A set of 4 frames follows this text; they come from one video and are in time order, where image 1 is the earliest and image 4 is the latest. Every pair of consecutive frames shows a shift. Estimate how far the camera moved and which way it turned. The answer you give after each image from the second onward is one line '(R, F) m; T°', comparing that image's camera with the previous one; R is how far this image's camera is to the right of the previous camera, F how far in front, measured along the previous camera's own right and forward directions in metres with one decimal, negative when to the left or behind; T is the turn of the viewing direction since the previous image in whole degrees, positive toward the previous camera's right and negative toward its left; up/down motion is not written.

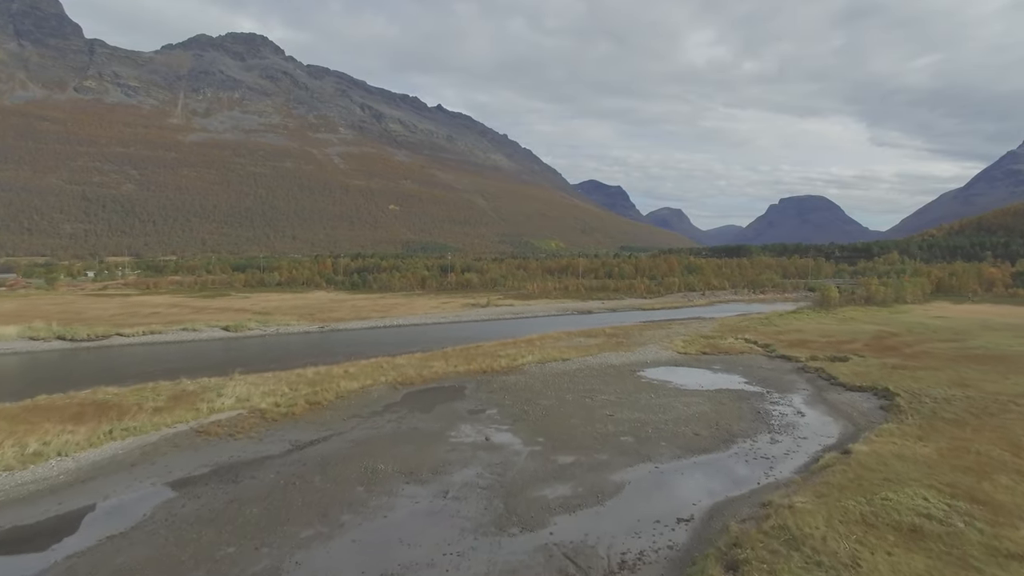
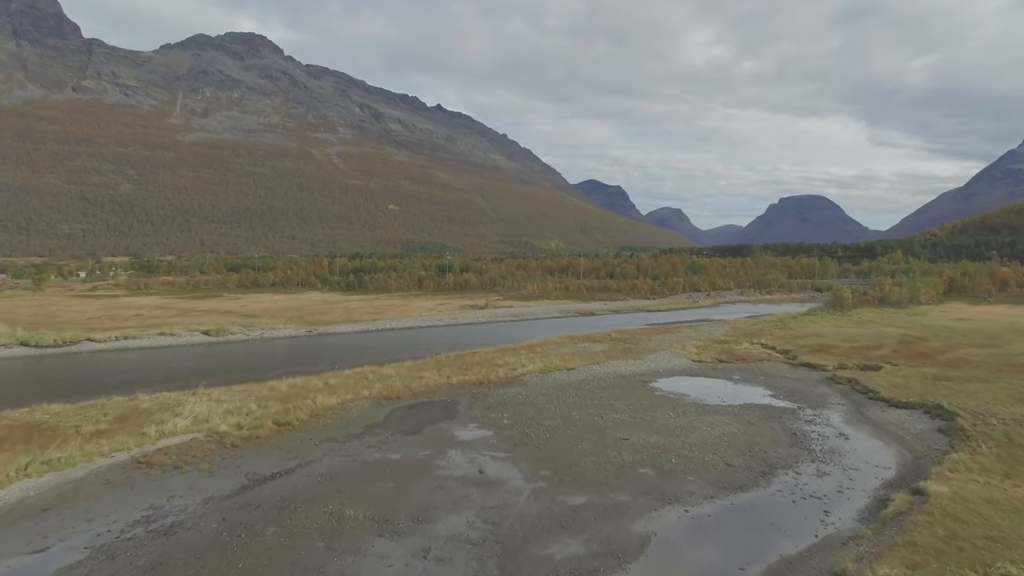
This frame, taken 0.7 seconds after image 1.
(0.0, +2.3) m; 0°
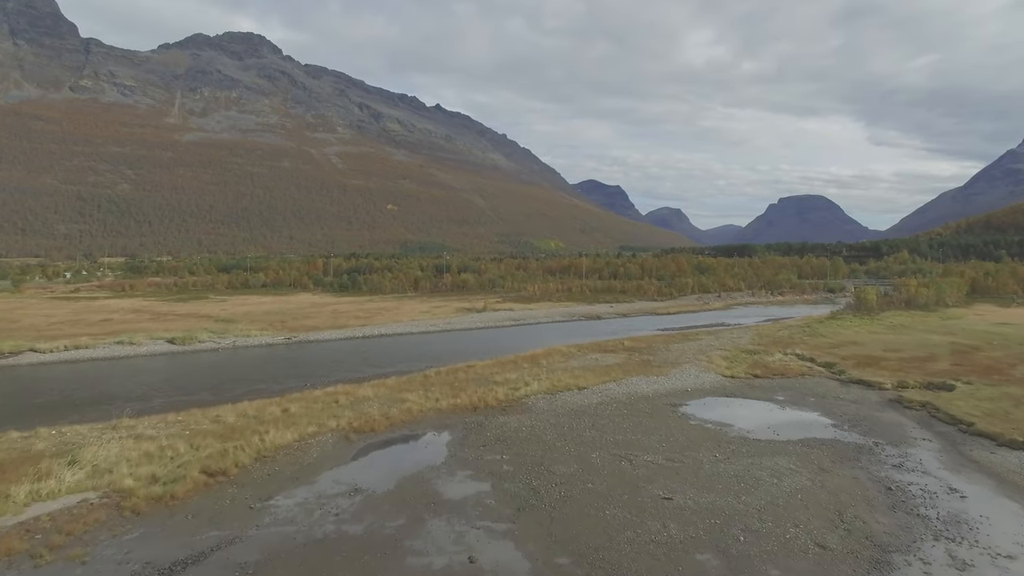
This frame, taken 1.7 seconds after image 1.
(-0.1, +3.8) m; 0°
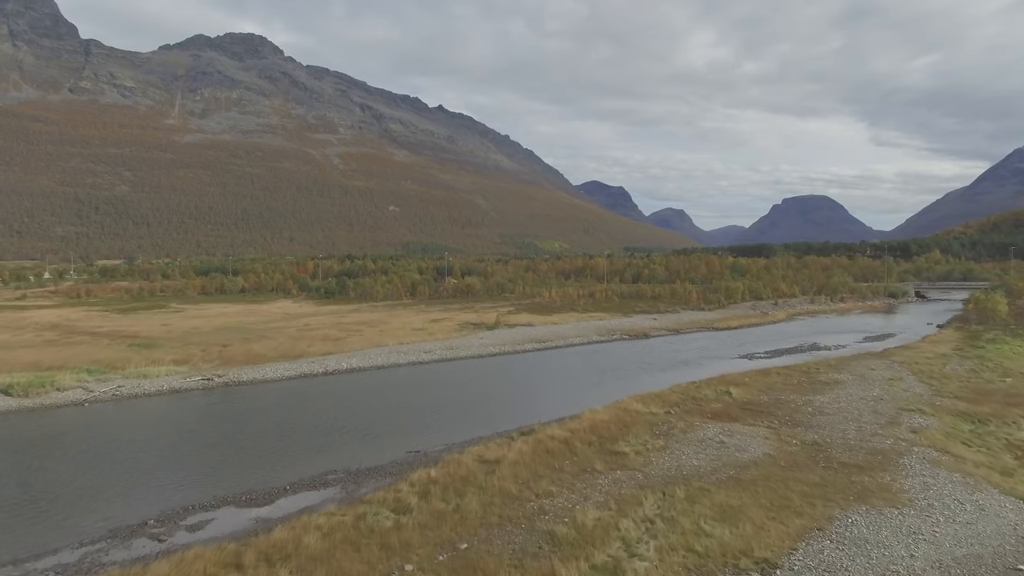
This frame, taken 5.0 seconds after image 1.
(-1.2, +12.2) m; 0°
